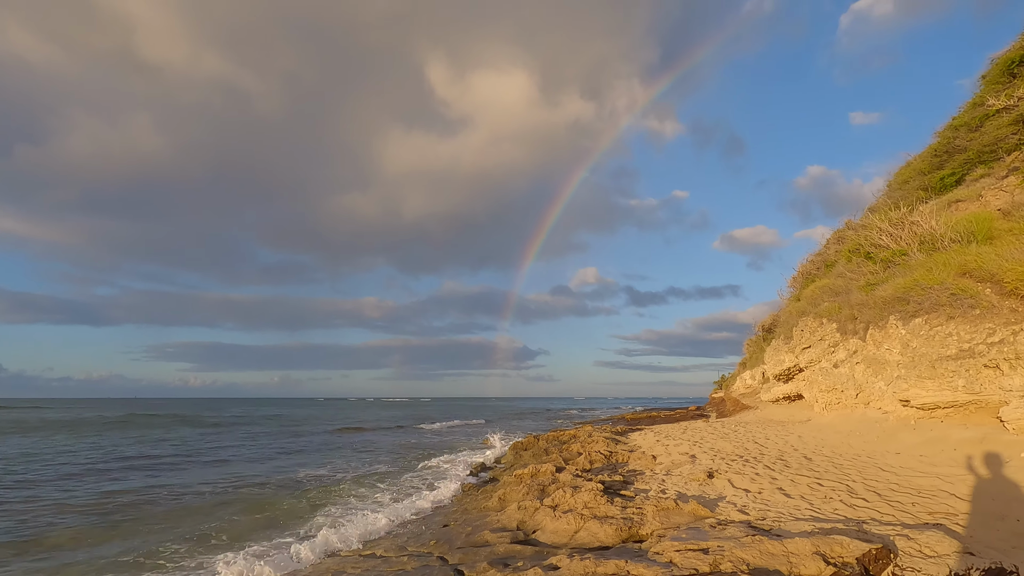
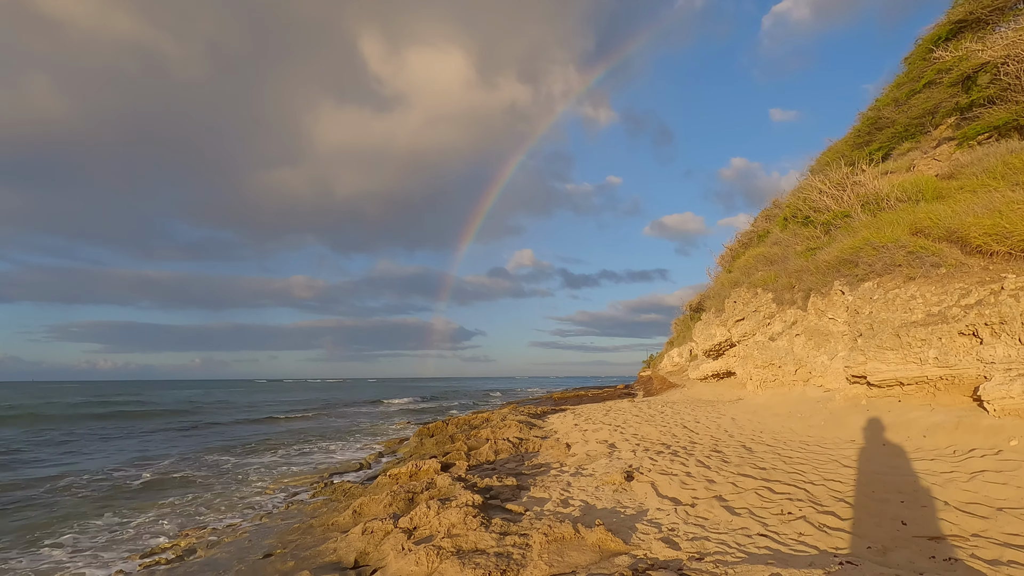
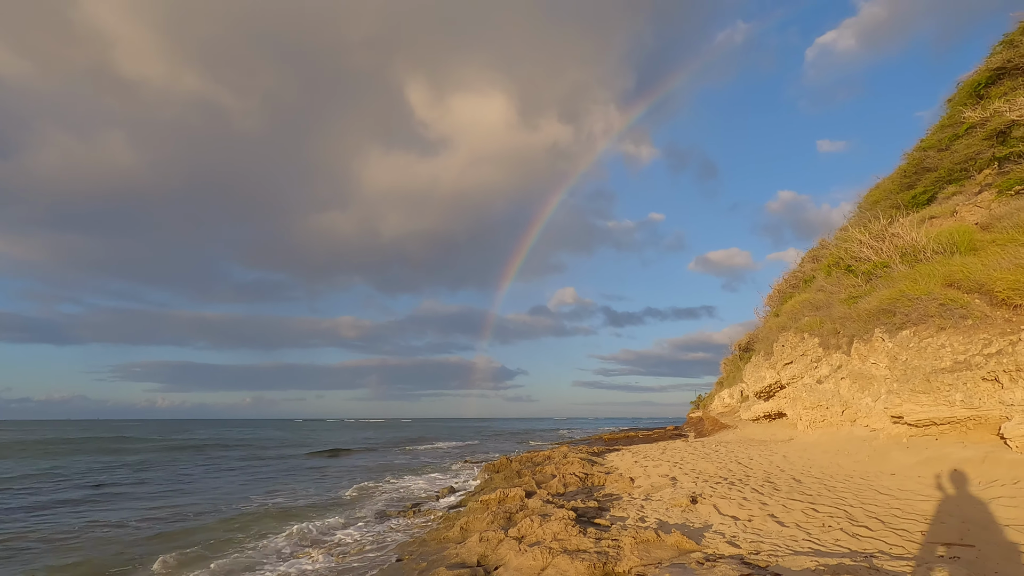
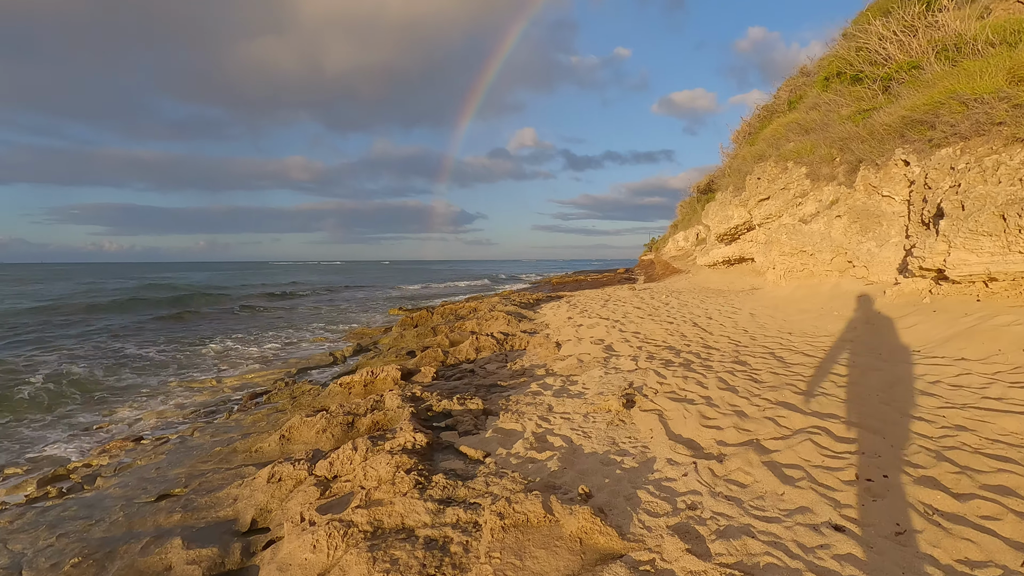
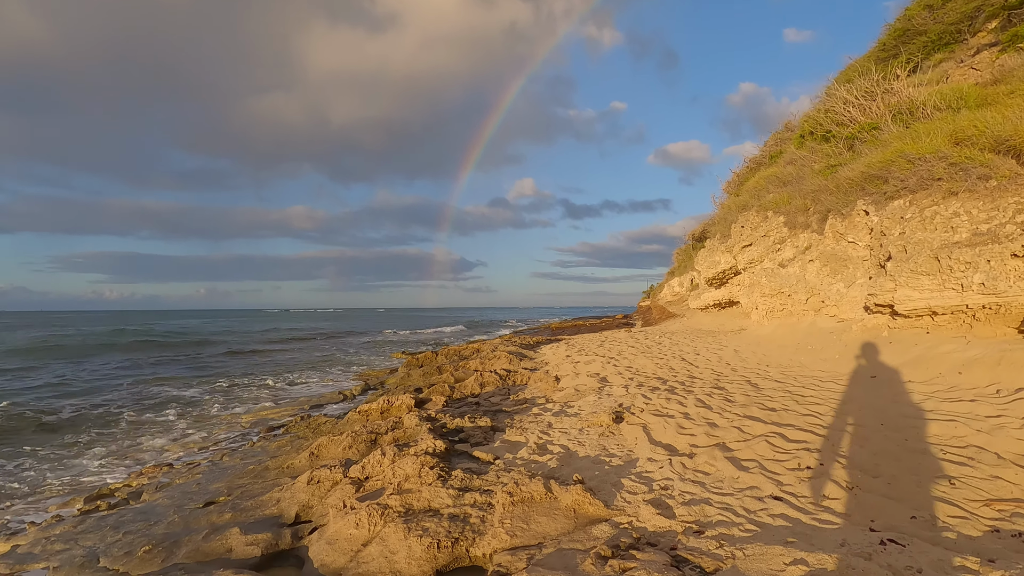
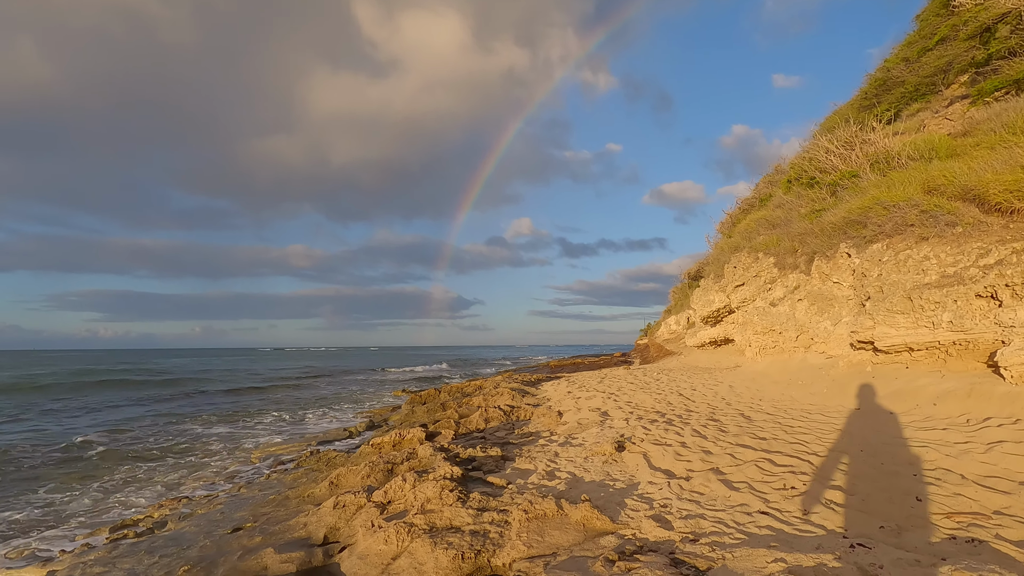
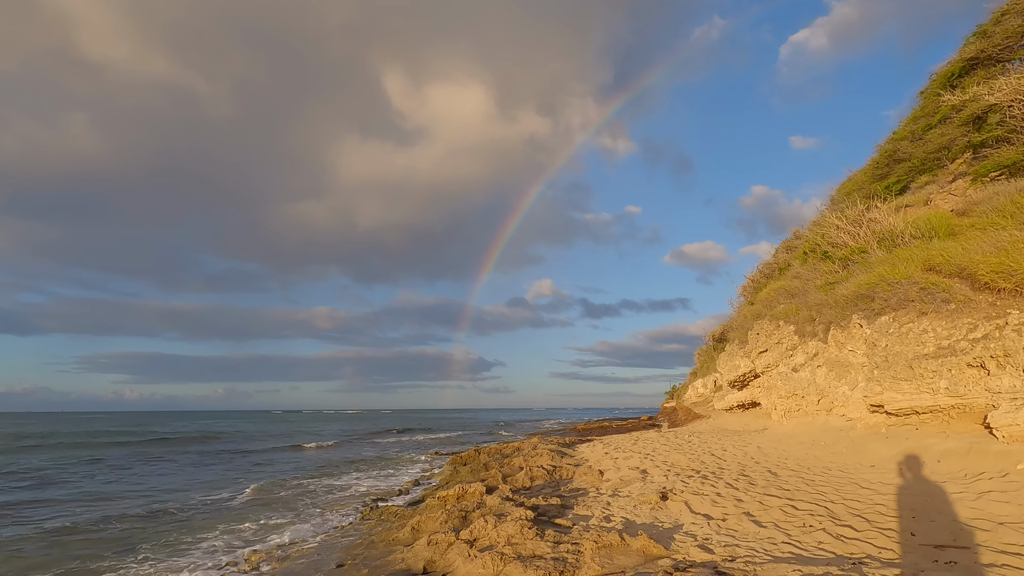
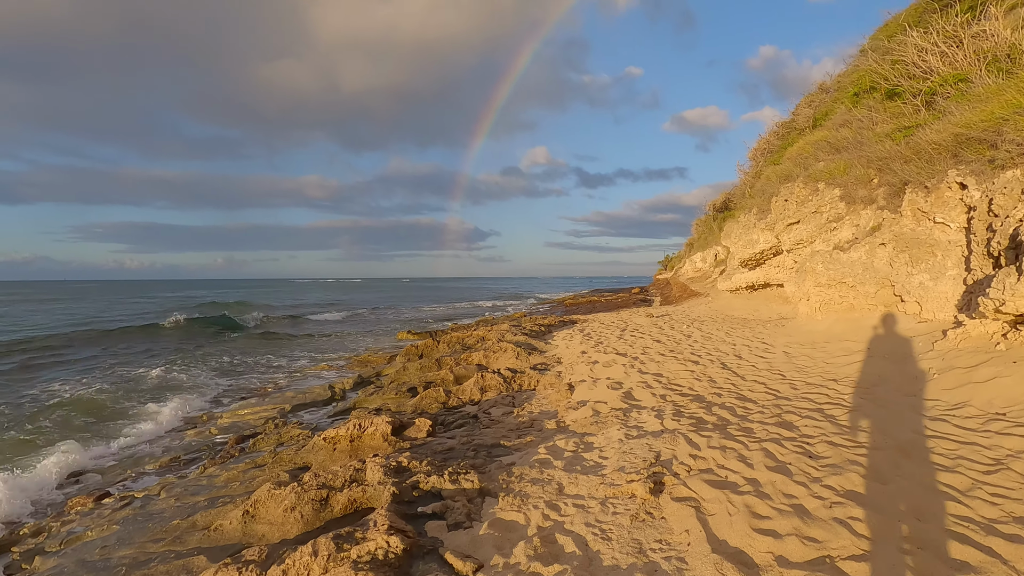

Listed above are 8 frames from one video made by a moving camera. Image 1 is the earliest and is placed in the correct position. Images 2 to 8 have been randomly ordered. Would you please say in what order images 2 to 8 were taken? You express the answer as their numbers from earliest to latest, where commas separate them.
3, 7, 2, 6, 5, 4, 8
